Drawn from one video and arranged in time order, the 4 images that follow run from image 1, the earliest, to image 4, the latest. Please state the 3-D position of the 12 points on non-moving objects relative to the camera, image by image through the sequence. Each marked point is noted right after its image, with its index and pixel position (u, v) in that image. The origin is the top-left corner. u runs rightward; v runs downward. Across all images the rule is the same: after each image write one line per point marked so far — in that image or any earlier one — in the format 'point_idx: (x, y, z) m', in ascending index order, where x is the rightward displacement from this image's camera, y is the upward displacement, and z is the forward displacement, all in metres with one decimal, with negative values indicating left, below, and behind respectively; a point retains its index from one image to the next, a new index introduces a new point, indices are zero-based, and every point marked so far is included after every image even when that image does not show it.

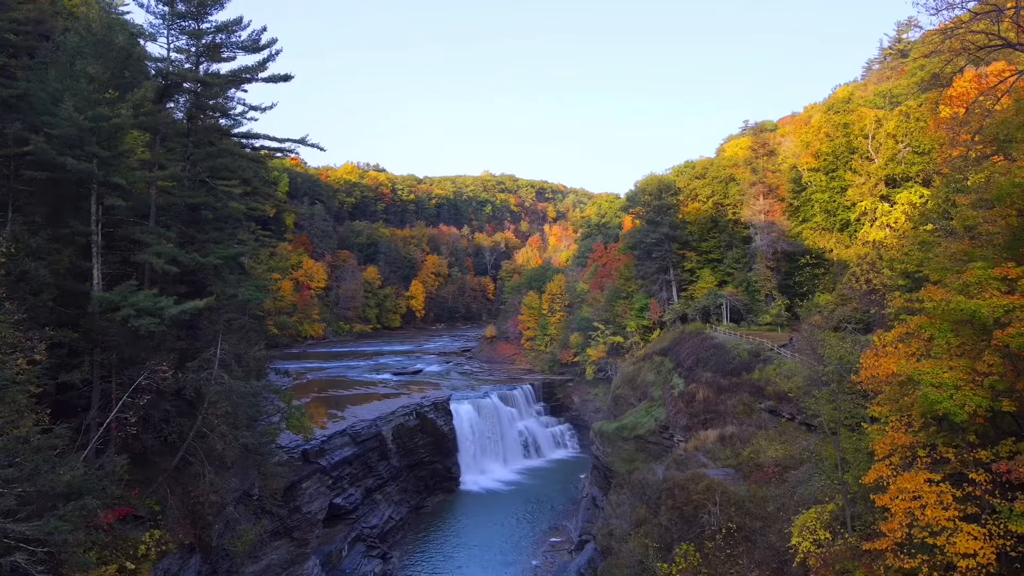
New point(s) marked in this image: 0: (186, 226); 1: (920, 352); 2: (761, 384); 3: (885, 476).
0: (-7.0, +1.3, +11.6) m
1: (+5.7, -0.9, +7.5) m
2: (+8.4, -3.3, +18.4) m
3: (+5.1, -2.6, +7.4) m
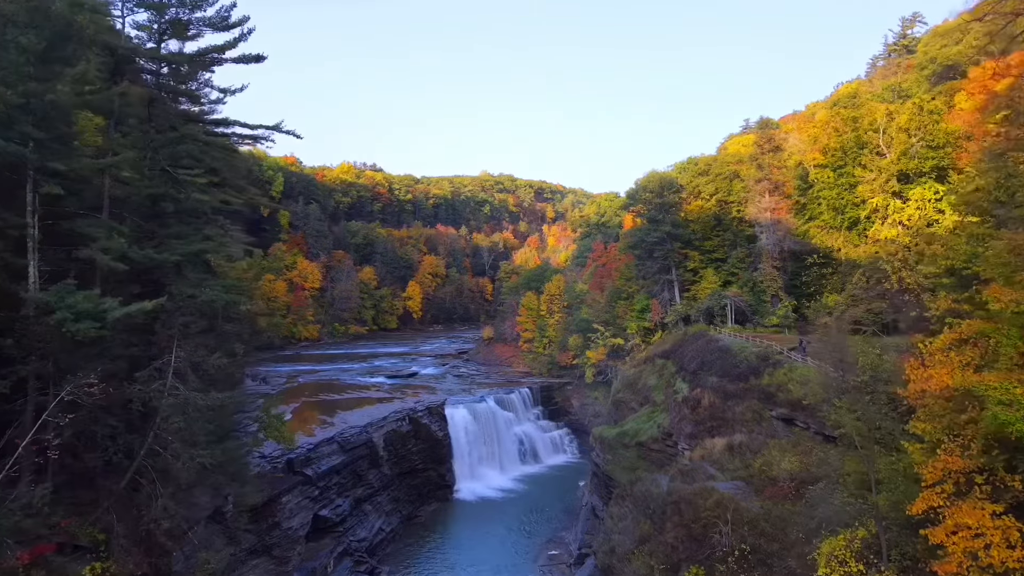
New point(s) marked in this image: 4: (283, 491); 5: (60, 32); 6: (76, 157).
0: (-7.1, +1.3, +10.5) m
1: (+5.5, -0.9, +6.5) m
2: (+8.3, -3.3, +17.3) m
3: (+5.0, -2.6, +6.4) m
4: (-7.0, -6.2, +16.6) m
5: (-7.6, +4.3, +9.2) m
6: (-7.2, +2.2, +8.9) m
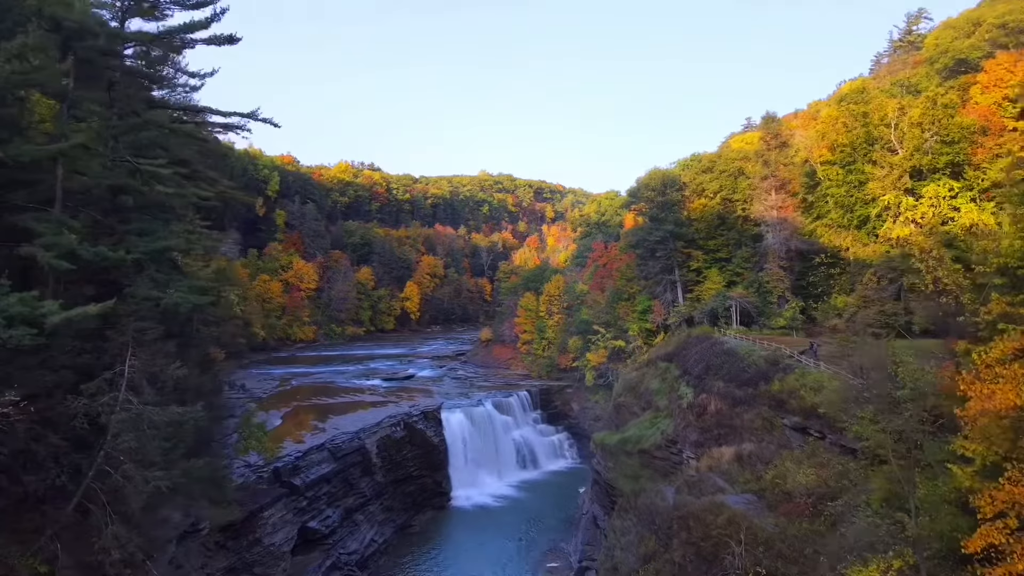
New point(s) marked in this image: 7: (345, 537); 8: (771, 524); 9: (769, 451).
0: (-7.2, +1.3, +9.6) m
1: (+5.5, -0.9, +5.6) m
2: (+8.2, -3.3, +16.4) m
3: (+4.9, -2.6, +5.5) m
4: (-7.1, -6.2, +15.7) m
5: (-7.6, +4.3, +8.3) m
6: (-7.3, +2.1, +8.1) m
7: (-6.1, -9.1, +19.9) m
8: (+5.5, -5.0, +11.6) m
9: (+7.2, -4.6, +15.2) m
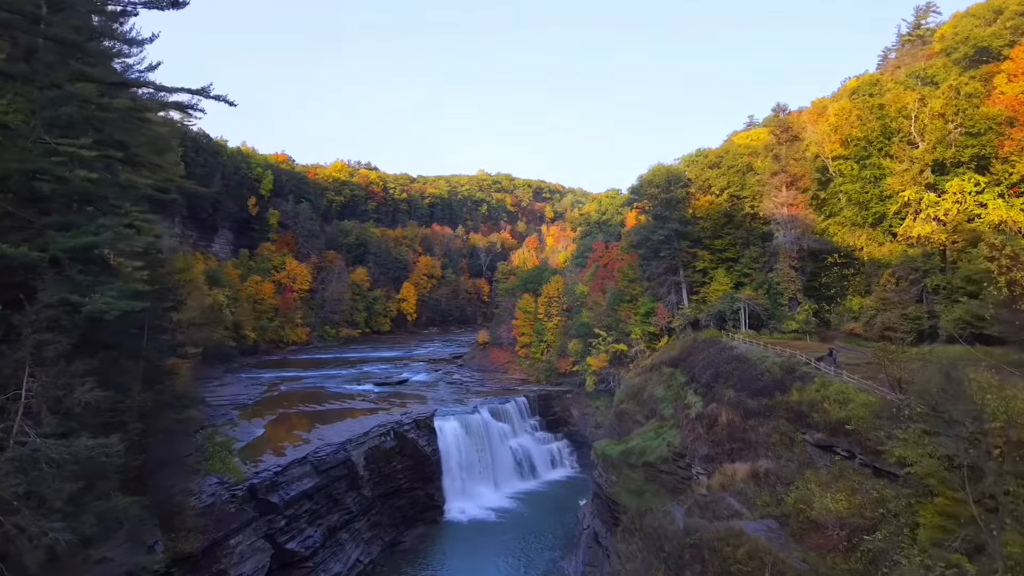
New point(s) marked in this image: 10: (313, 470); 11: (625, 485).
0: (-7.4, +1.2, +8.2) m
1: (+5.3, -0.9, +4.2) m
2: (+8.0, -3.3, +15.0) m
3: (+4.7, -2.6, +4.1) m
4: (-7.2, -6.3, +14.3) m
5: (-7.8, +4.2, +6.9) m
6: (-7.4, +2.1, +6.6) m
7: (-6.3, -9.2, +18.5) m
8: (+5.4, -5.1, +10.1) m
9: (+7.0, -4.6, +13.8) m
10: (-7.1, -6.5, +19.2) m
11: (+4.0, -6.9, +18.9) m
